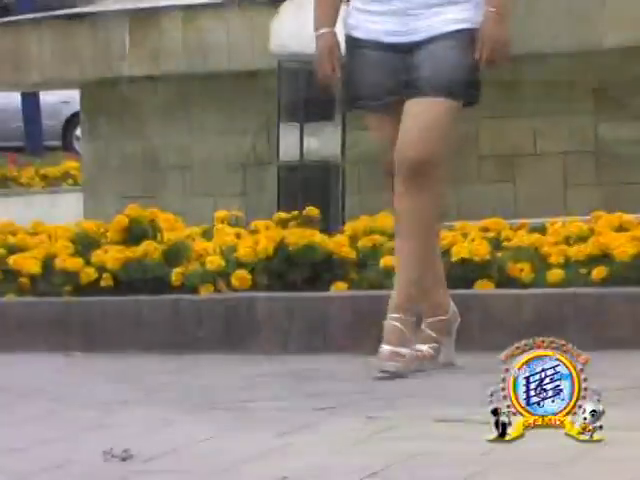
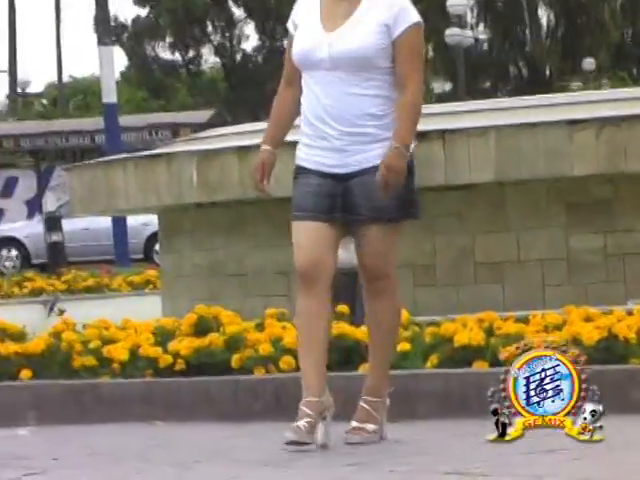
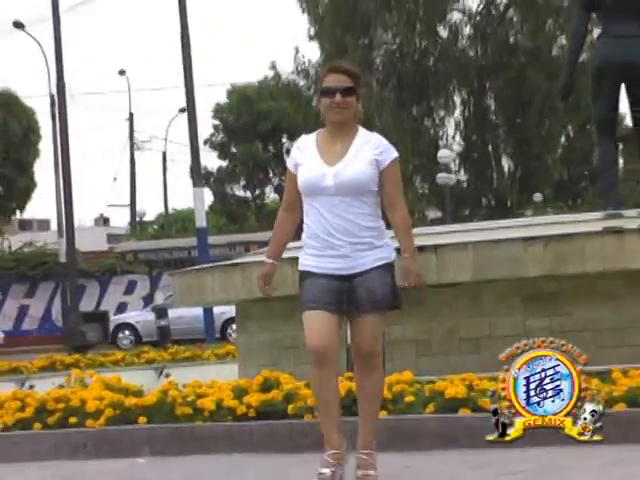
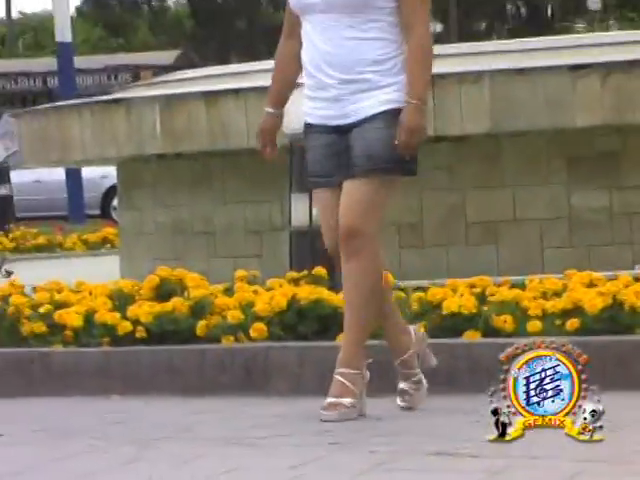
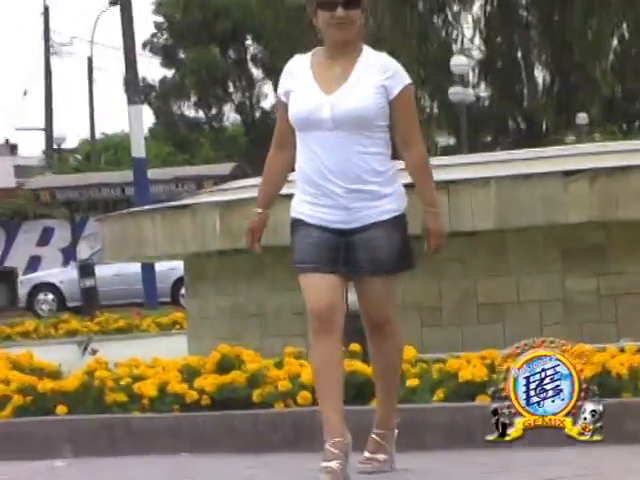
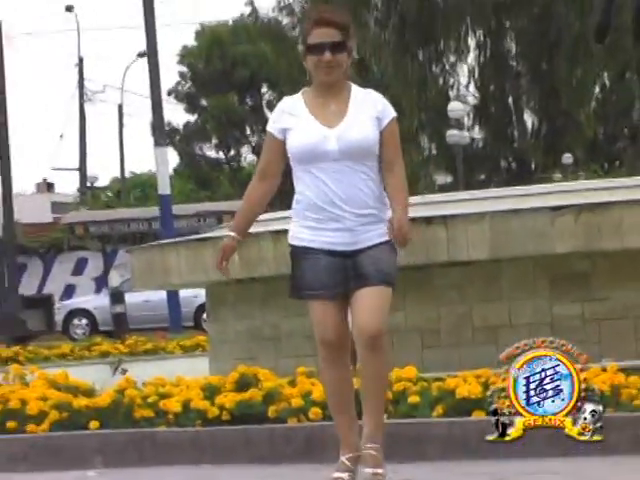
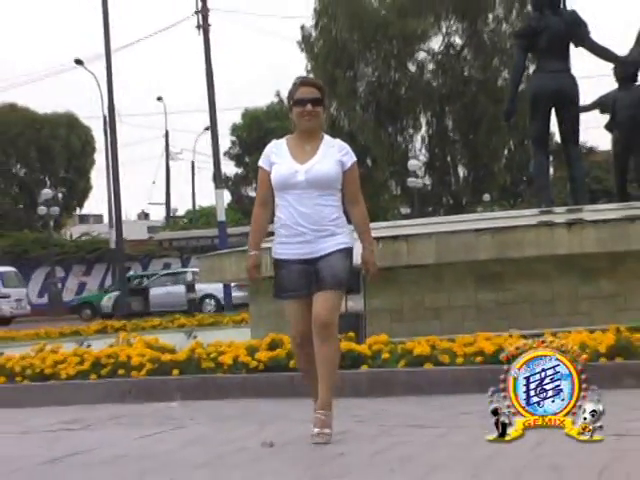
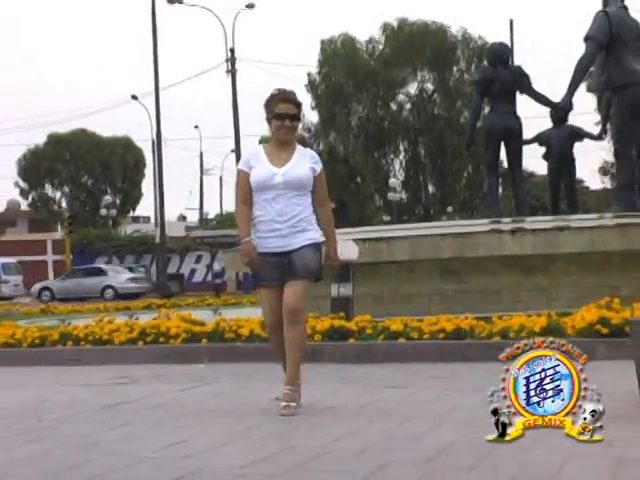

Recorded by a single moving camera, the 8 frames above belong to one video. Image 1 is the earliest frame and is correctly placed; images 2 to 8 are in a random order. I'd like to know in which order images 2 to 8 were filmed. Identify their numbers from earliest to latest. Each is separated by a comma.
4, 2, 5, 6, 3, 7, 8
